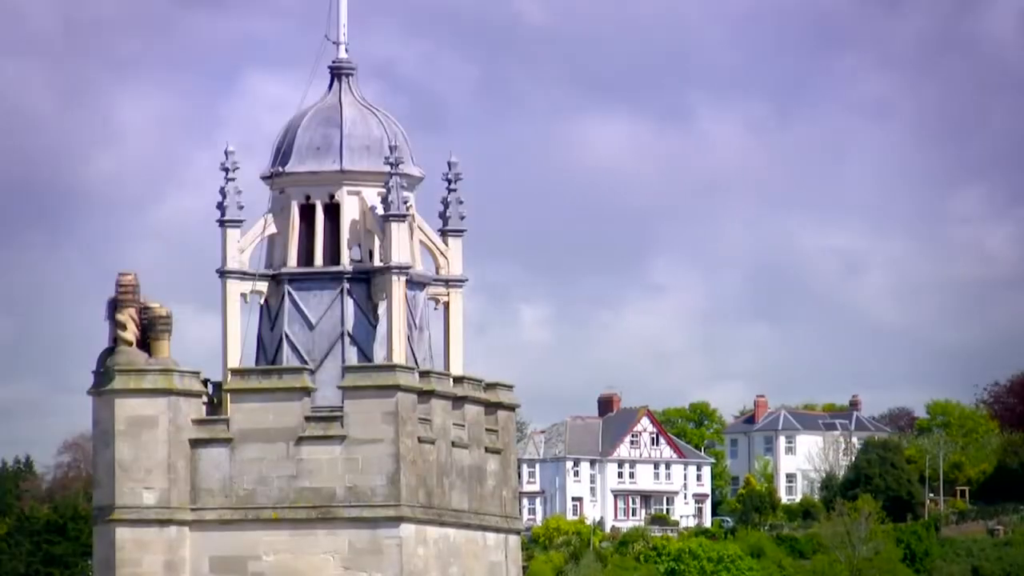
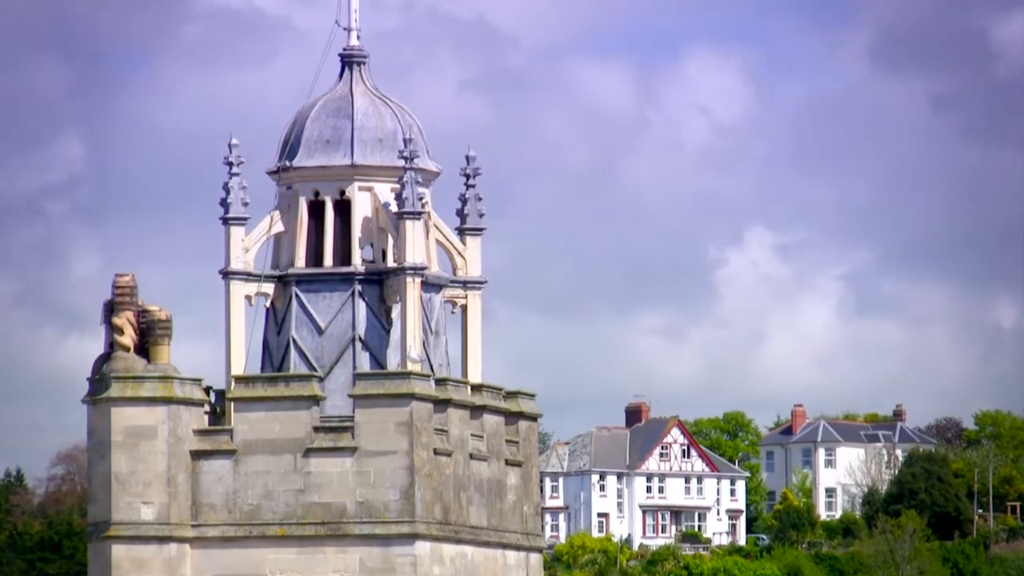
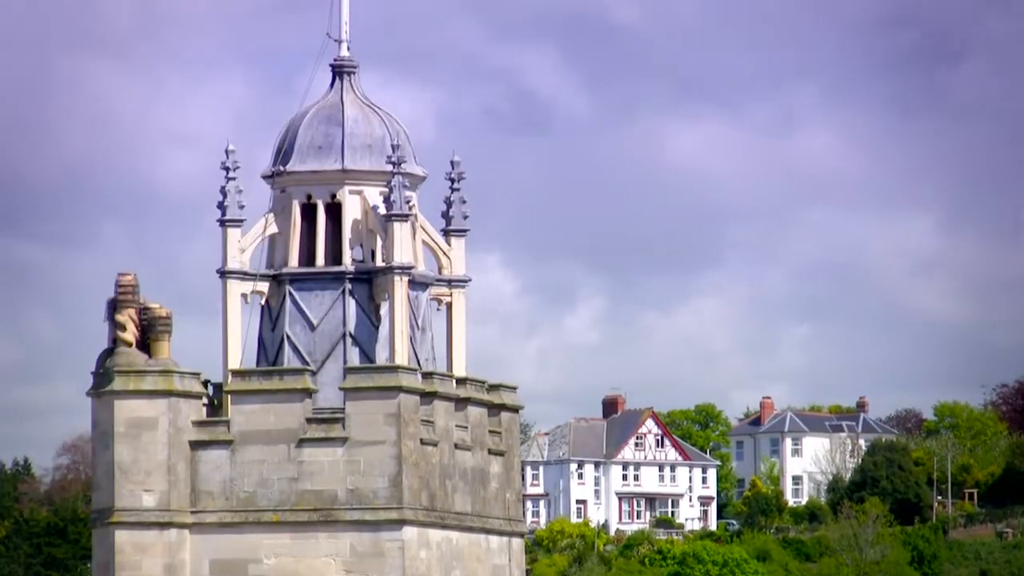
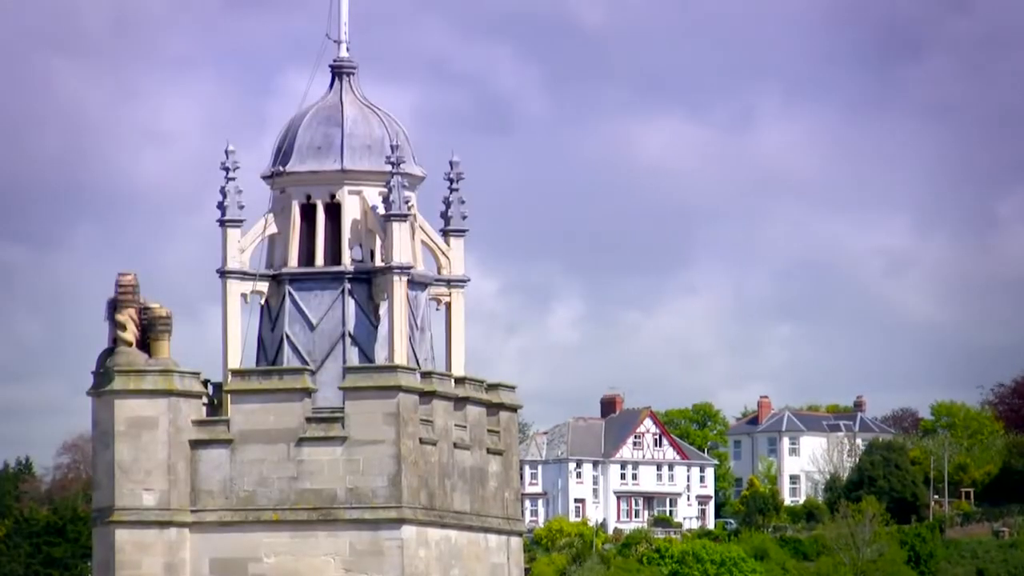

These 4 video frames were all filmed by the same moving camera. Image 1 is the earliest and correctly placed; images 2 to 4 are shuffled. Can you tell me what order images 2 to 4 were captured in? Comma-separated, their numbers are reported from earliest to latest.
4, 3, 2
